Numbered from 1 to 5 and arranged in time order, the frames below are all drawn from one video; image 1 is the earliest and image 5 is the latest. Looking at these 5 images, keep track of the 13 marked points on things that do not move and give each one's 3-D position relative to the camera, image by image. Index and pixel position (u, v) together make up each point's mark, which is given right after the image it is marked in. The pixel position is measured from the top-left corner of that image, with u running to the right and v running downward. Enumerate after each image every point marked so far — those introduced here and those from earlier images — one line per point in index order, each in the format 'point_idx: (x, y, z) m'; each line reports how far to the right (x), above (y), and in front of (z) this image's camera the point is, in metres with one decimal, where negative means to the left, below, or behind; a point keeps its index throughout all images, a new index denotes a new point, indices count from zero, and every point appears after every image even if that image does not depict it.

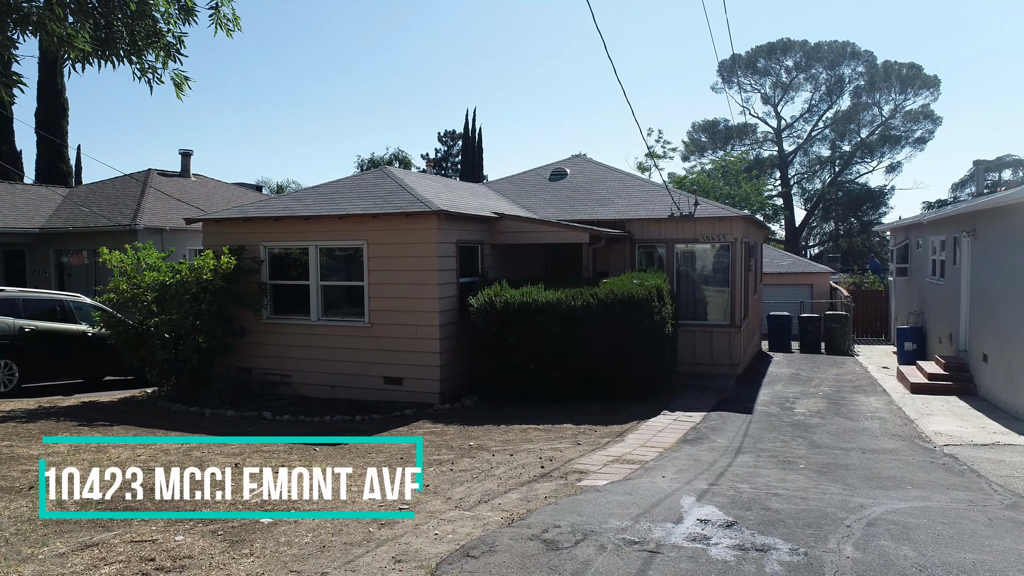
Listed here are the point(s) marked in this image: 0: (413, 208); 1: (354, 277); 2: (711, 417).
0: (-1.4, +1.1, +10.1) m
1: (-2.3, +0.2, +10.7) m
2: (+2.4, -1.6, +8.8) m
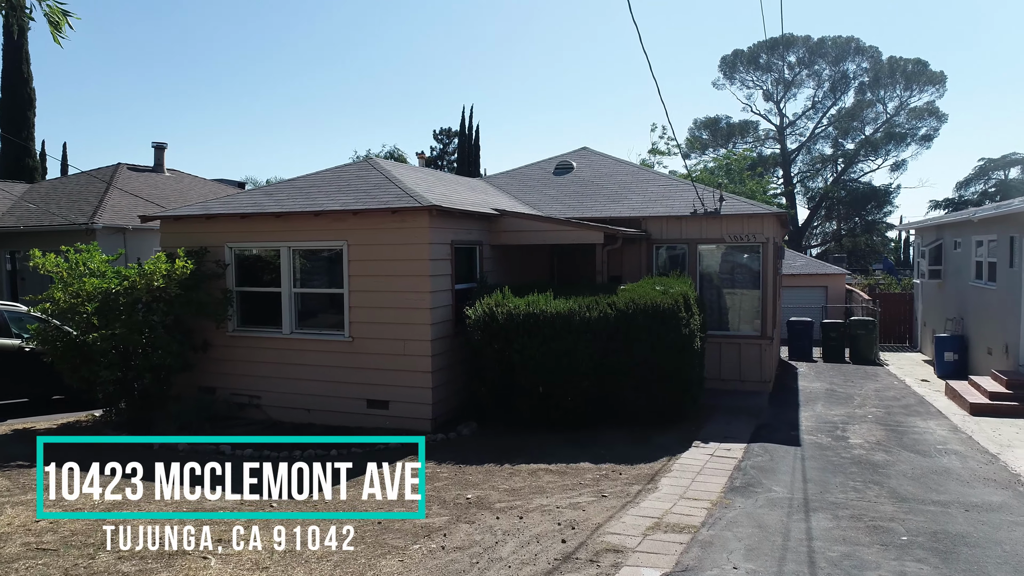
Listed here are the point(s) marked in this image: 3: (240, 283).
0: (-1.4, +1.0, +8.6) m
1: (-2.3, +0.1, +9.2) m
2: (+2.5, -1.7, +7.3) m
3: (-3.7, +0.1, +9.7) m
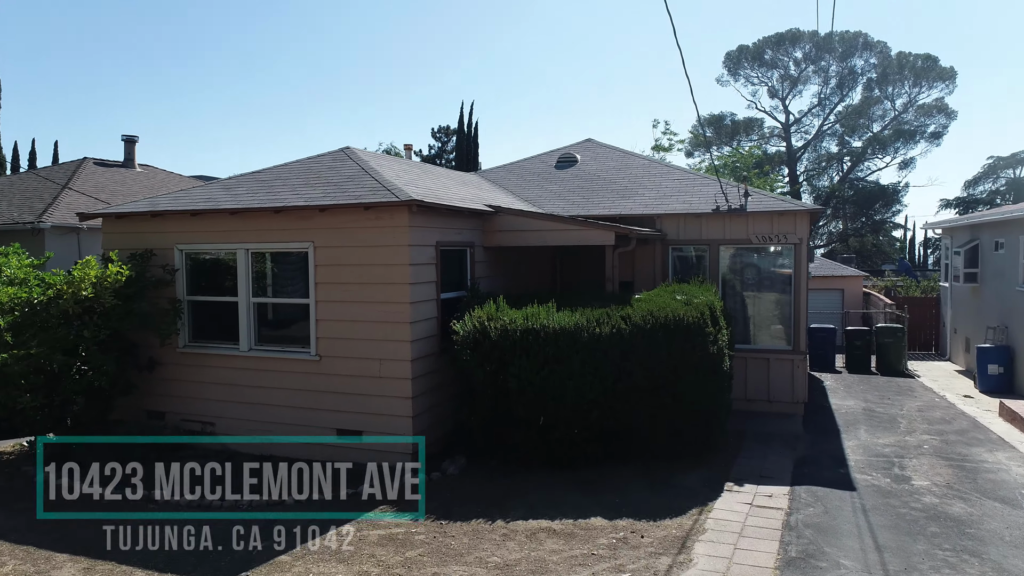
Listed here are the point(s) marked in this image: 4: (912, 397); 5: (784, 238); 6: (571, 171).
0: (-1.4, +0.9, +7.3) m
1: (-2.4, 0.0, +7.9) m
2: (+2.5, -1.8, +6.0) m
3: (-3.8, 0.0, +8.4) m
4: (+6.7, -1.8, +12.0) m
5: (+3.6, +0.7, +9.6) m
6: (+1.0, +2.1, +12.6) m
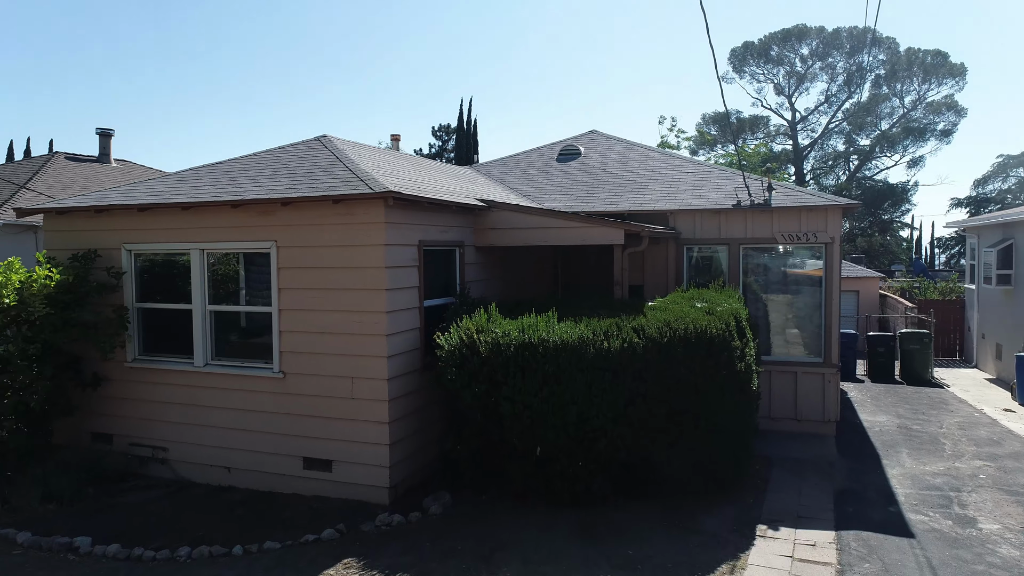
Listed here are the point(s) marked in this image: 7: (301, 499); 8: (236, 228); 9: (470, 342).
0: (-1.5, +0.9, +6.2) m
1: (-2.4, -0.1, +6.8) m
2: (+2.4, -1.9, +4.9) m
3: (-3.8, -0.1, +7.4) m
4: (+6.7, -1.9, +10.9) m
5: (+3.6, +0.6, +8.5) m
6: (+1.0, +2.0, +11.5) m
7: (-1.9, -1.9, +6.6) m
8: (-2.6, +0.6, +6.8) m
9: (-0.4, -0.5, +6.1) m
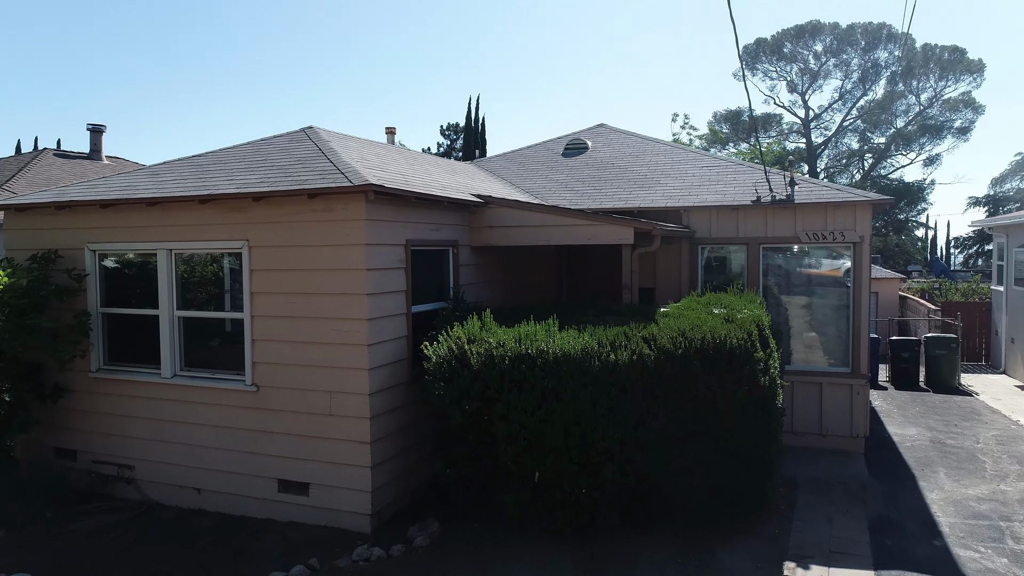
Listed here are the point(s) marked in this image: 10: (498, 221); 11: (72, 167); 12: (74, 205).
0: (-1.5, +0.8, +5.6) m
1: (-2.4, -0.1, +6.2) m
2: (+2.3, -1.9, +4.2) m
3: (-3.8, -0.1, +6.8) m
4: (+6.7, -1.9, +10.2) m
5: (+3.6, +0.6, +7.8) m
6: (+1.0, +2.0, +10.9) m
7: (-2.0, -2.0, +5.9) m
8: (-2.6, +0.6, +6.2) m
9: (-0.4, -0.5, +5.4) m
10: (-0.1, +0.7, +7.1) m
11: (-8.6, +2.4, +13.9) m
12: (-4.0, +0.8, +6.5) m
